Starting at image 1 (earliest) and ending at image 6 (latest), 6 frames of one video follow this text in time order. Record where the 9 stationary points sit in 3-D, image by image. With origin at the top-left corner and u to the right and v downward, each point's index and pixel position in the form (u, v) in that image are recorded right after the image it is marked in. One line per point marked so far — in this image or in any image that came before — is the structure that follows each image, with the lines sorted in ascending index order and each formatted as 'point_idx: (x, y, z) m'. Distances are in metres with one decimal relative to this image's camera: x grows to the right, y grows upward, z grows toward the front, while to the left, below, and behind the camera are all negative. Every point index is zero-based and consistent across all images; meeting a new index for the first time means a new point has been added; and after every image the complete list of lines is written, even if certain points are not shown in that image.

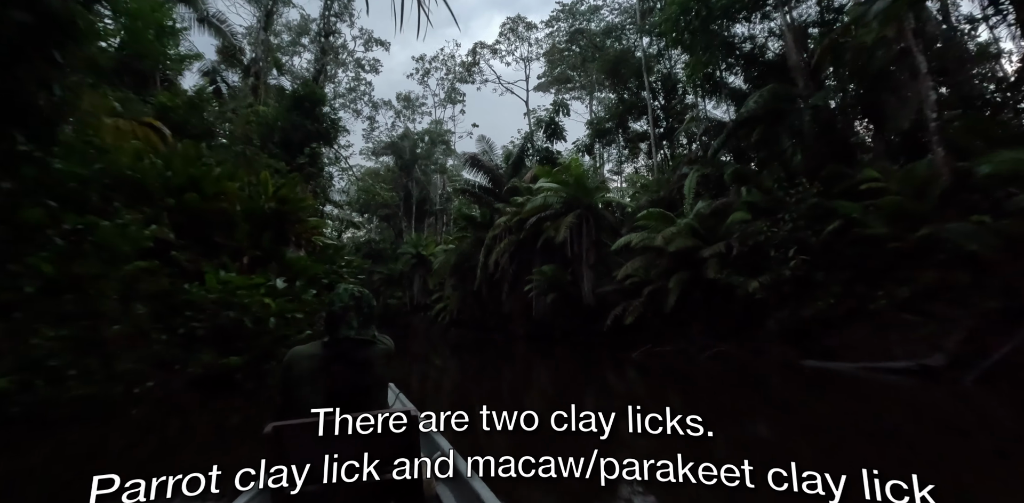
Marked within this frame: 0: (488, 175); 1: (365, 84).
0: (-0.7, +3.1, +16.6) m
1: (-6.0, +6.8, +18.6) m
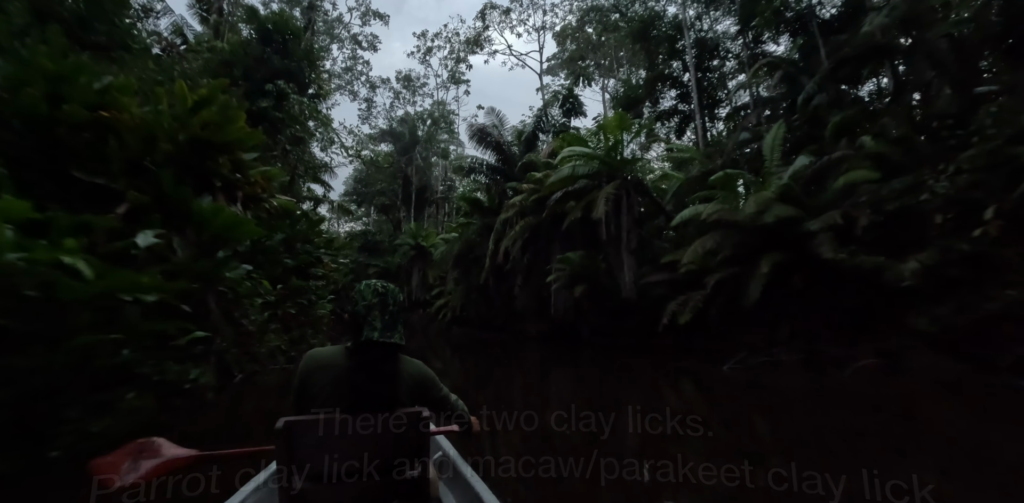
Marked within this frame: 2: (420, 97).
0: (-0.4, +3.3, +15.2) m
1: (-5.6, +7.1, +17.2) m
2: (-3.6, +6.0, +17.9) m
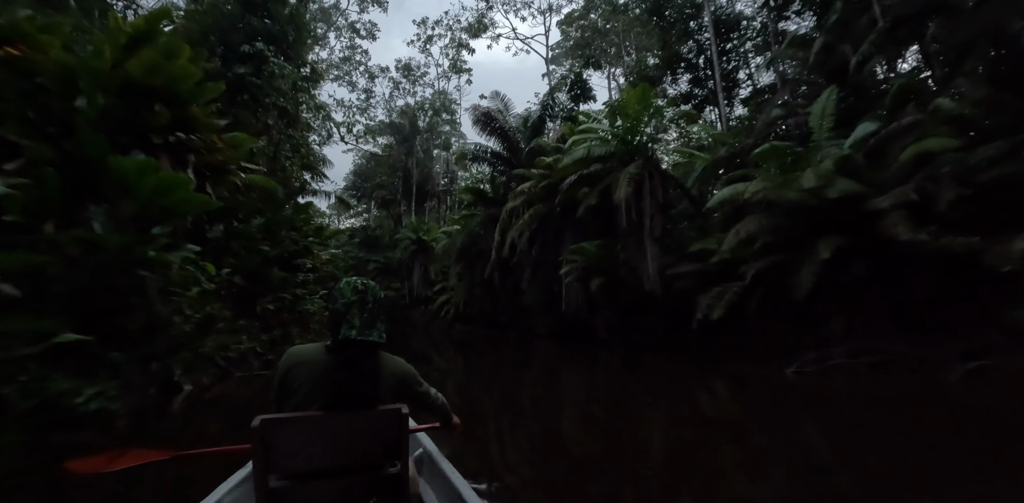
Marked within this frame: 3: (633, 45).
0: (-0.3, +3.5, +14.7) m
1: (-5.5, +7.2, +16.7) m
2: (-3.5, +6.2, +17.3) m
3: (+4.0, +6.9, +15.0) m
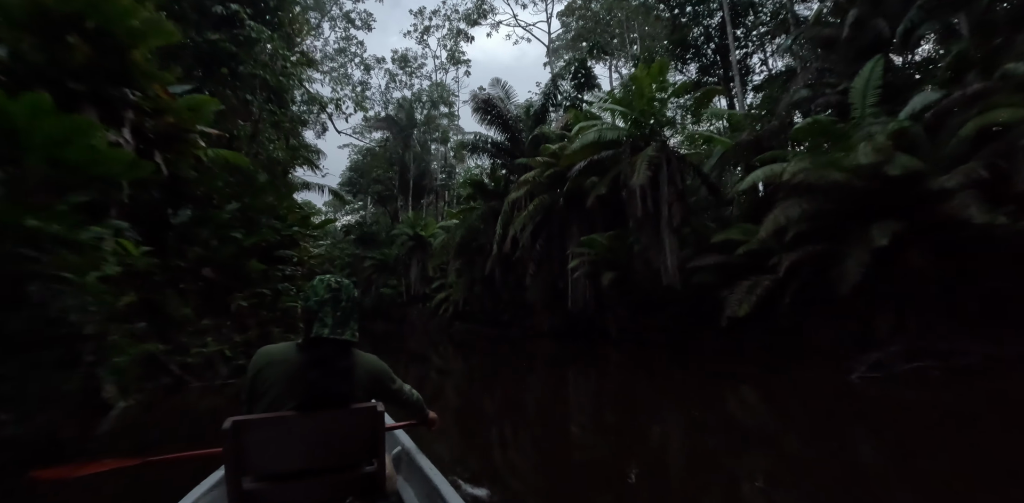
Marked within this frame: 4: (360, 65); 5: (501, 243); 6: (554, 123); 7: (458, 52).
0: (-0.3, +3.6, +14.2) m
1: (-5.6, +7.3, +16.2) m
2: (-3.5, +6.3, +16.8) m
3: (+4.0, +7.0, +14.6) m
4: (-5.5, +6.8, +16.6) m
5: (-0.4, +0.2, +14.0) m
6: (+1.2, +3.9, +14.3) m
7: (-1.9, +7.0, +16.2) m
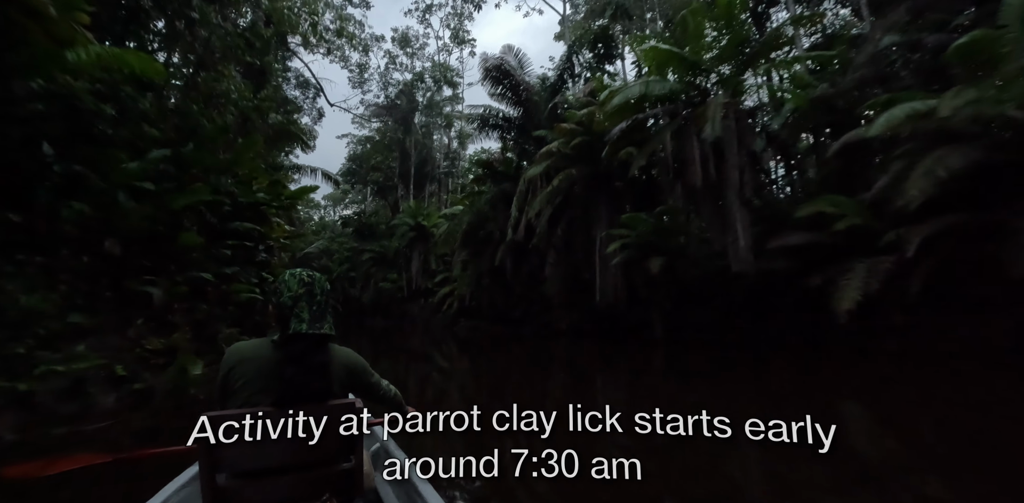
0: (-0.1, +3.9, +13.3) m
1: (-5.3, +7.6, +15.3) m
2: (-3.2, +6.6, +15.9) m
3: (+4.2, +7.2, +13.6) m
4: (-5.3, +7.0, +15.7) m
5: (-0.1, +0.5, +13.1) m
6: (+1.5, +4.1, +13.4) m
7: (-1.7, +7.3, +15.3) m
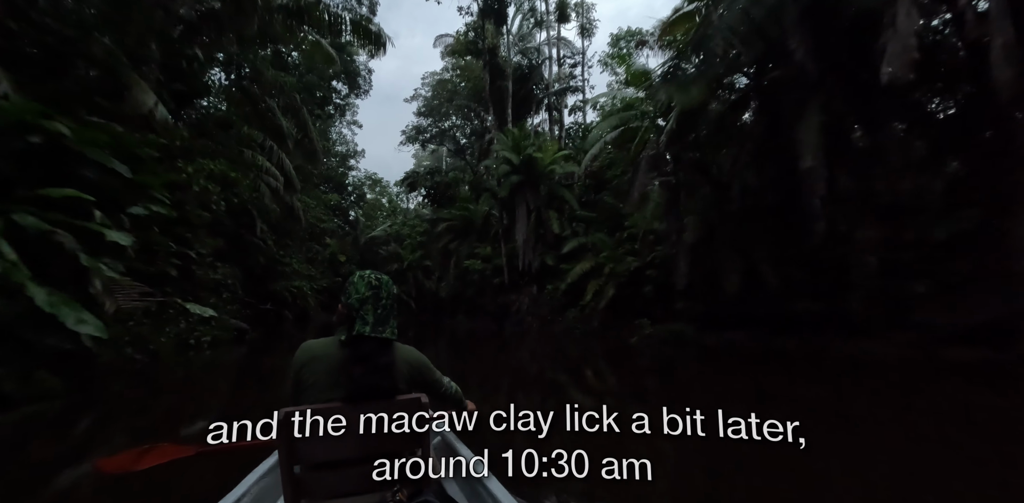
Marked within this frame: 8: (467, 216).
0: (+1.1, +3.8, +13.7) m
1: (-4.0, +7.5, +16.2) m
2: (-1.8, +6.5, +16.6) m
3: (+5.3, +7.3, +13.6) m
4: (-3.9, +6.9, +16.6) m
5: (+1.1, +0.4, +13.5) m
6: (+2.7, +4.1, +13.6) m
7: (-0.3, +7.2, +15.8) m
8: (-1.7, +1.0, +19.4) m
